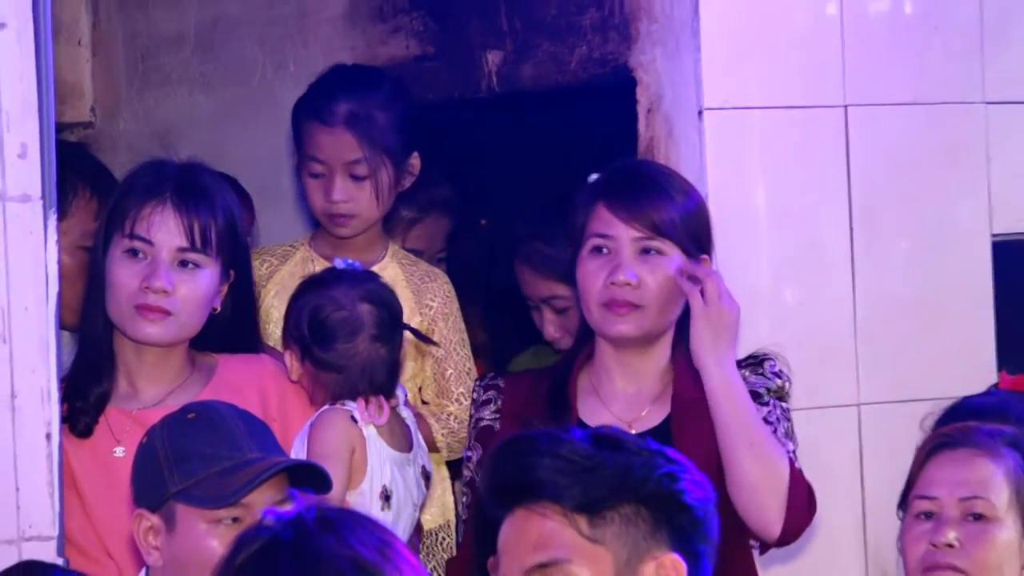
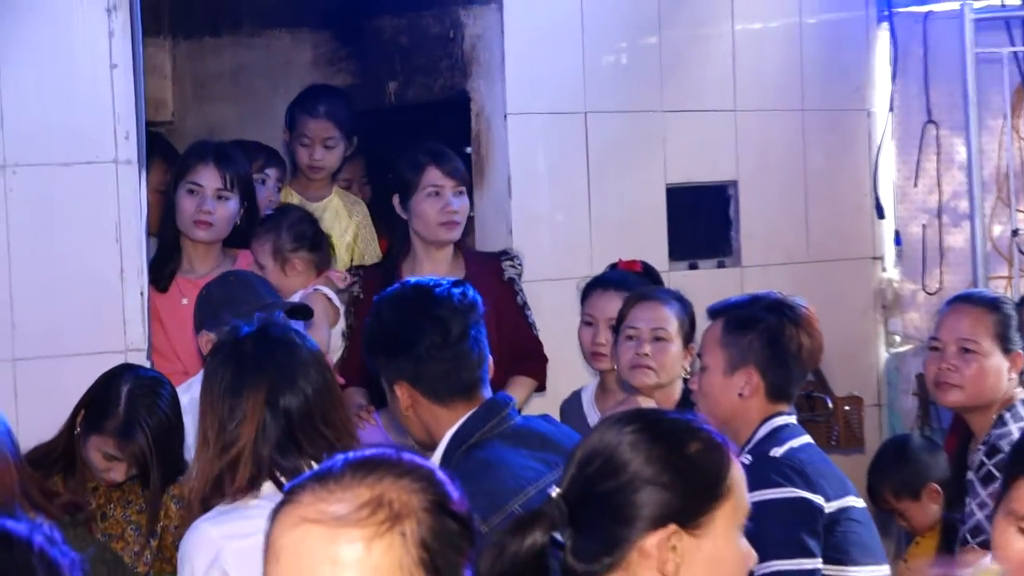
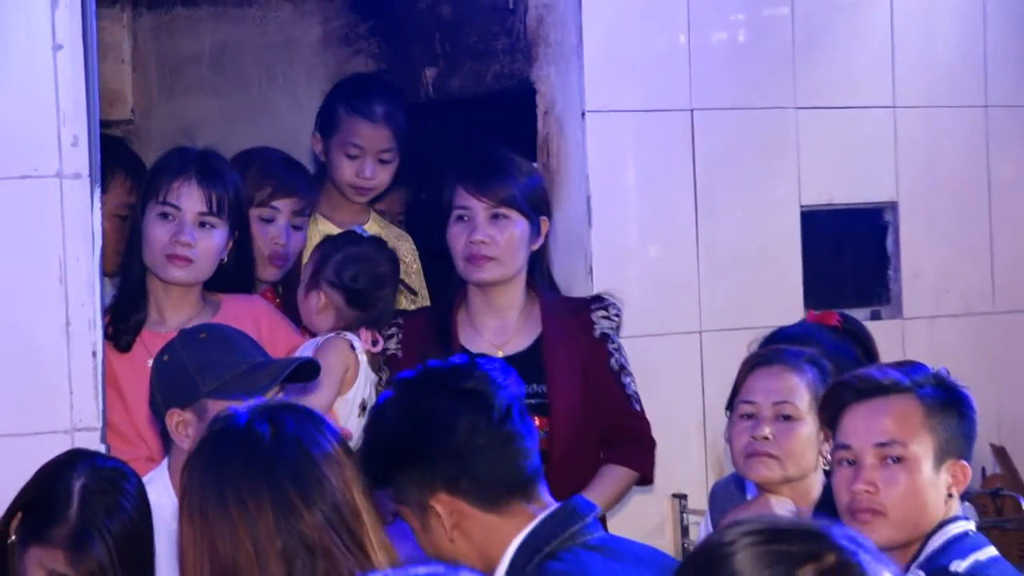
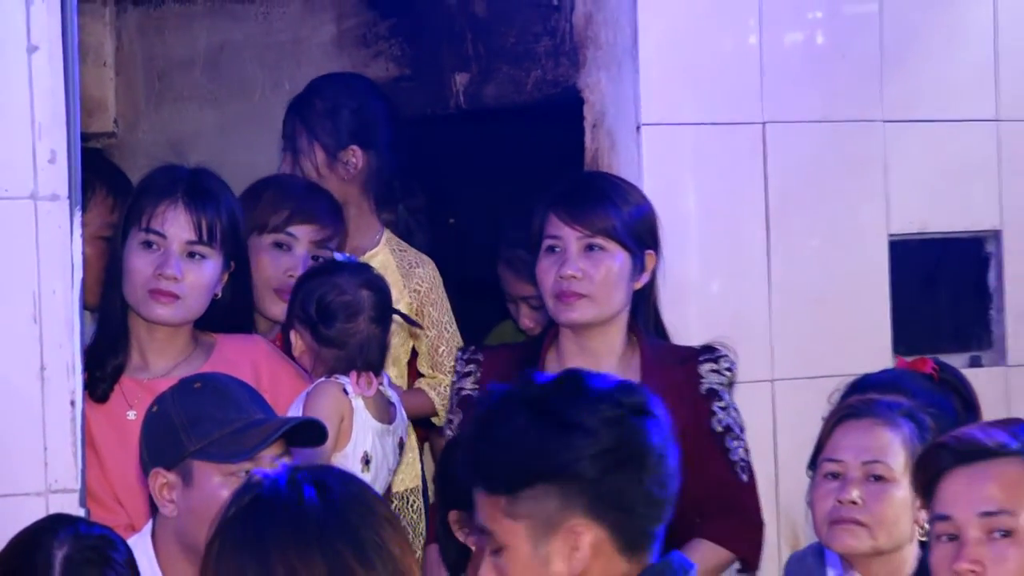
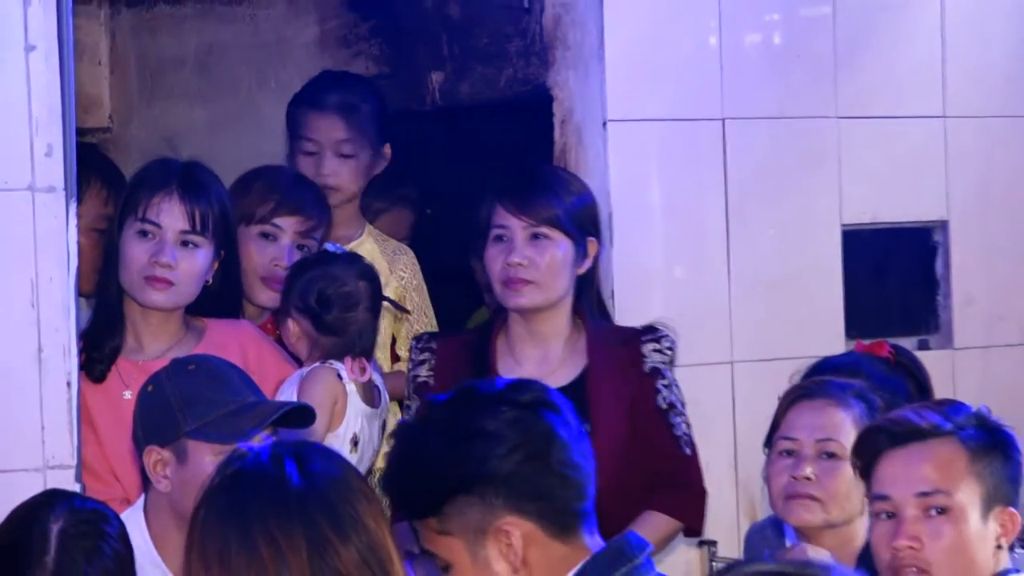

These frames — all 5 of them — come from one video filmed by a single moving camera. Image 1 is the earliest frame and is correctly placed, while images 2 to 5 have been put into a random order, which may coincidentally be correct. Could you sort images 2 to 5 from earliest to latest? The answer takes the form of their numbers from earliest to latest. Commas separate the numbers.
4, 5, 3, 2
